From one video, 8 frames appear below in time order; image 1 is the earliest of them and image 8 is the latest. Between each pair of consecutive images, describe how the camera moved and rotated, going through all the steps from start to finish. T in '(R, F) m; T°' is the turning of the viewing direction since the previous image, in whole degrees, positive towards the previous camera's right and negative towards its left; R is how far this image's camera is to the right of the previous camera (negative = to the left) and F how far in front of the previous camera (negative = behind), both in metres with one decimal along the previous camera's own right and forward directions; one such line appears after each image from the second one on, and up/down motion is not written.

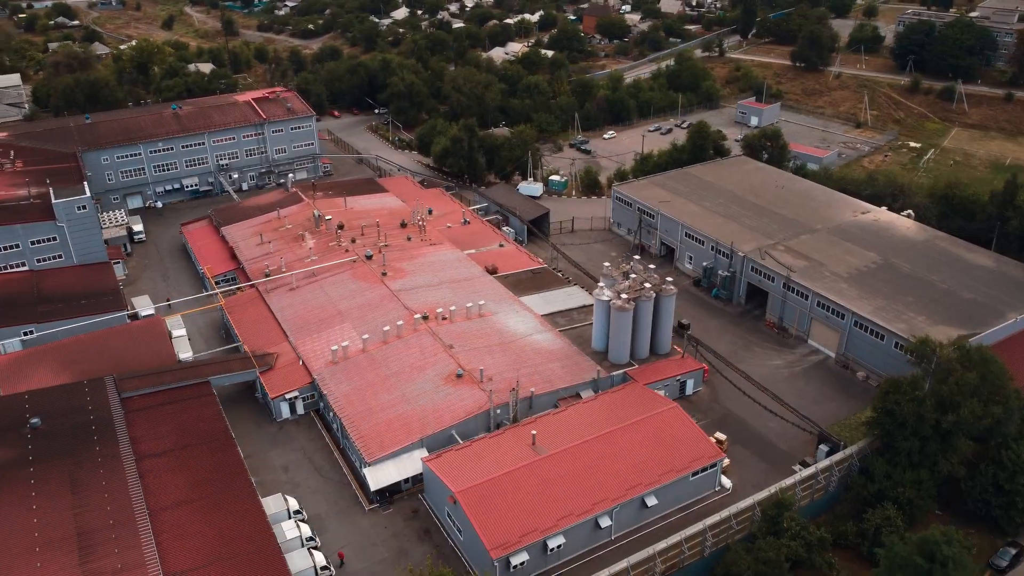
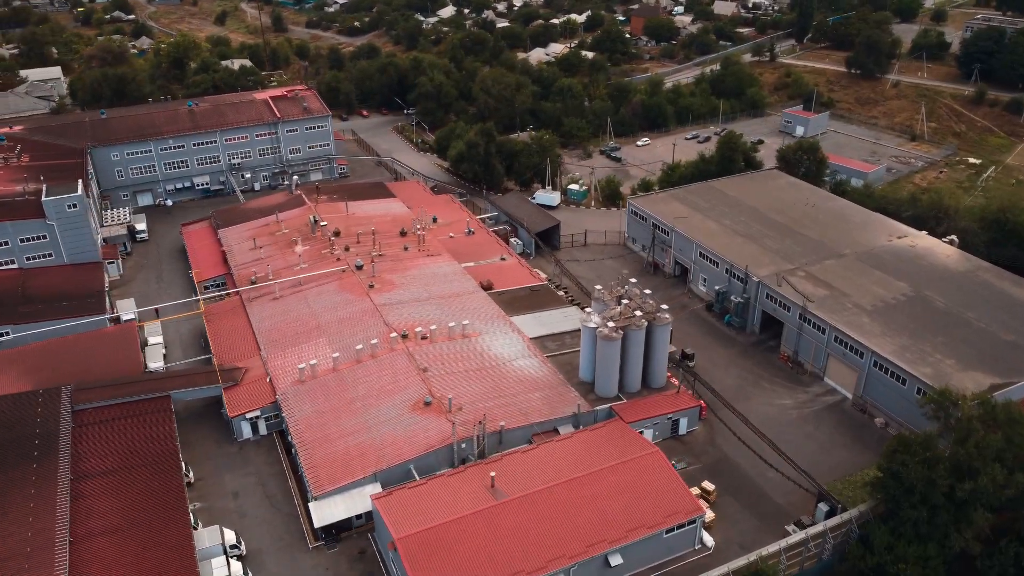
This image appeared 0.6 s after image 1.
(+3.1, +2.7) m; -4°
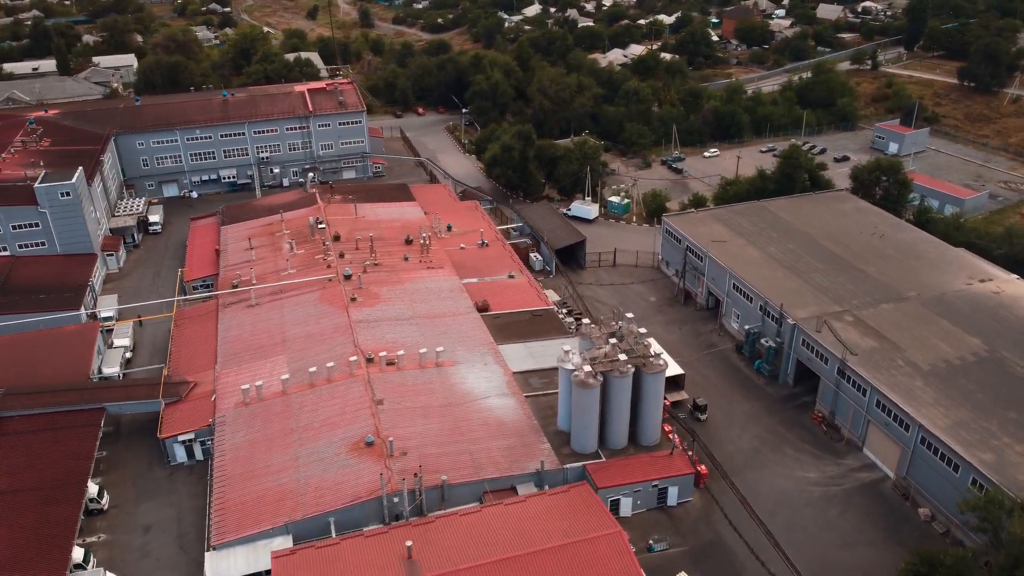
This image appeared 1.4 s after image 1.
(+4.3, +4.8) m; -7°
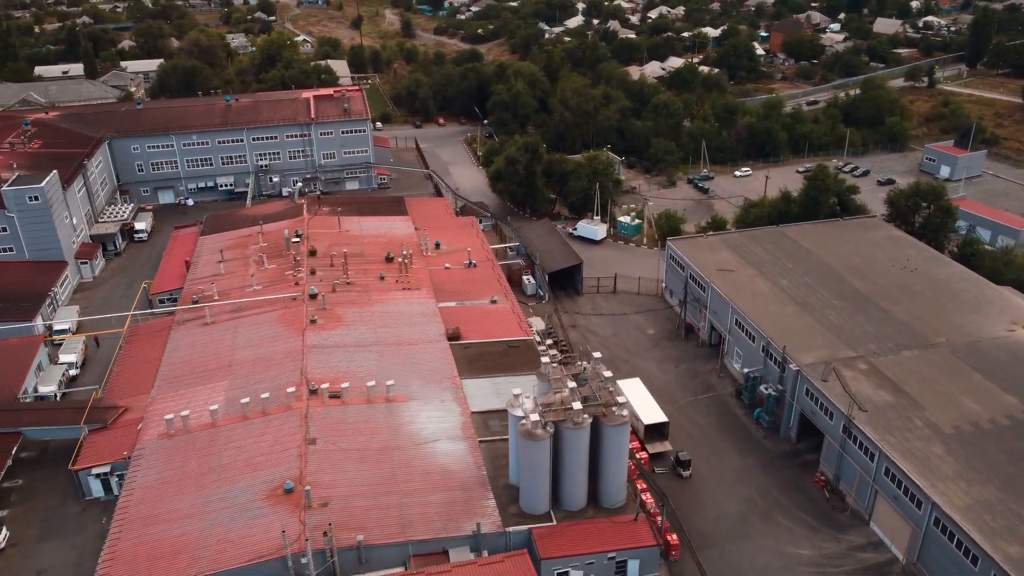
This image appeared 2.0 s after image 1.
(+3.1, +3.5) m; -4°
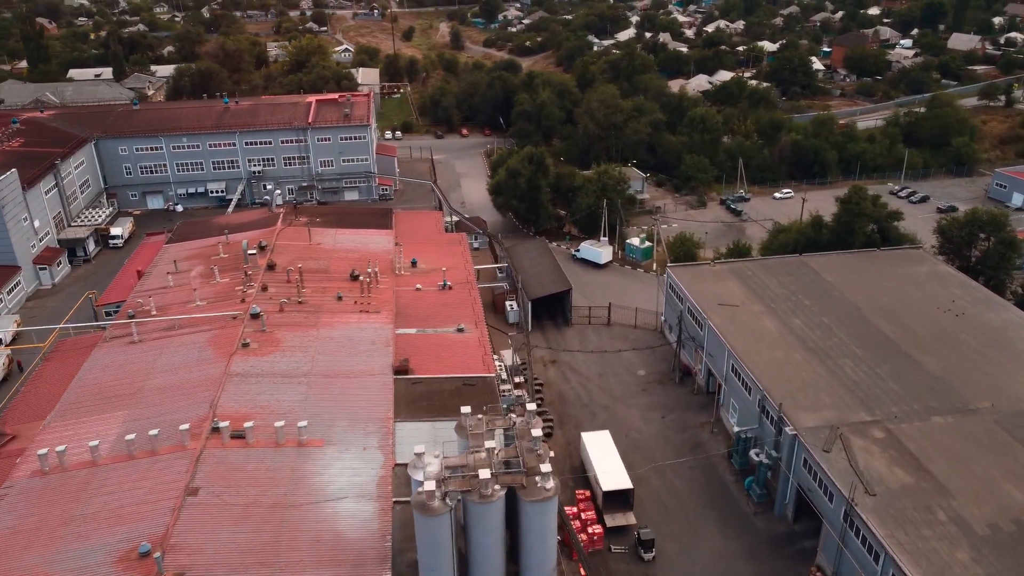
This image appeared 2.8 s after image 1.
(+3.6, +4.6) m; -5°
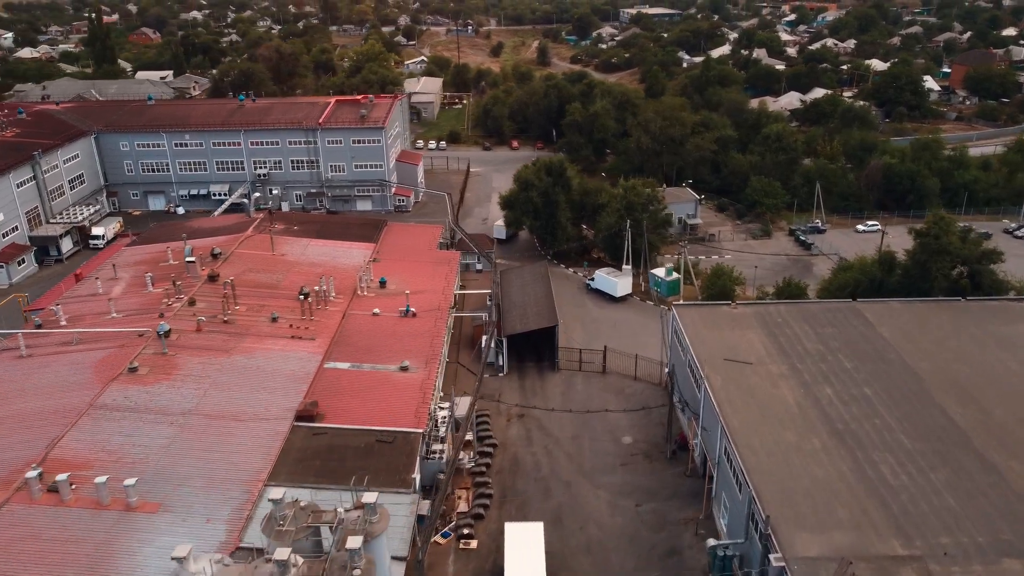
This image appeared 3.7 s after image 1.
(+4.4, +6.4) m; -8°
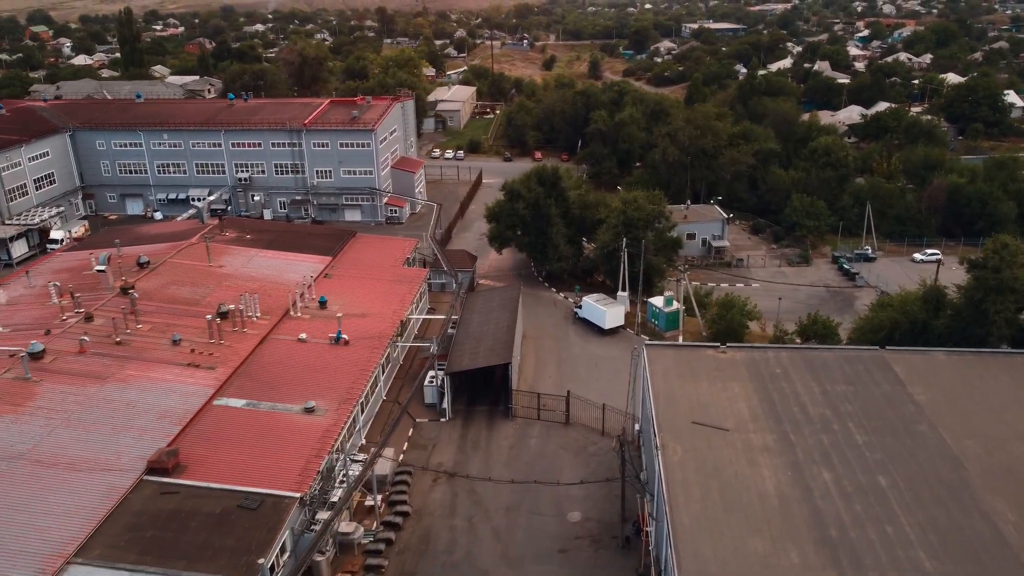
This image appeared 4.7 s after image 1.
(+3.2, +4.9) m; -5°
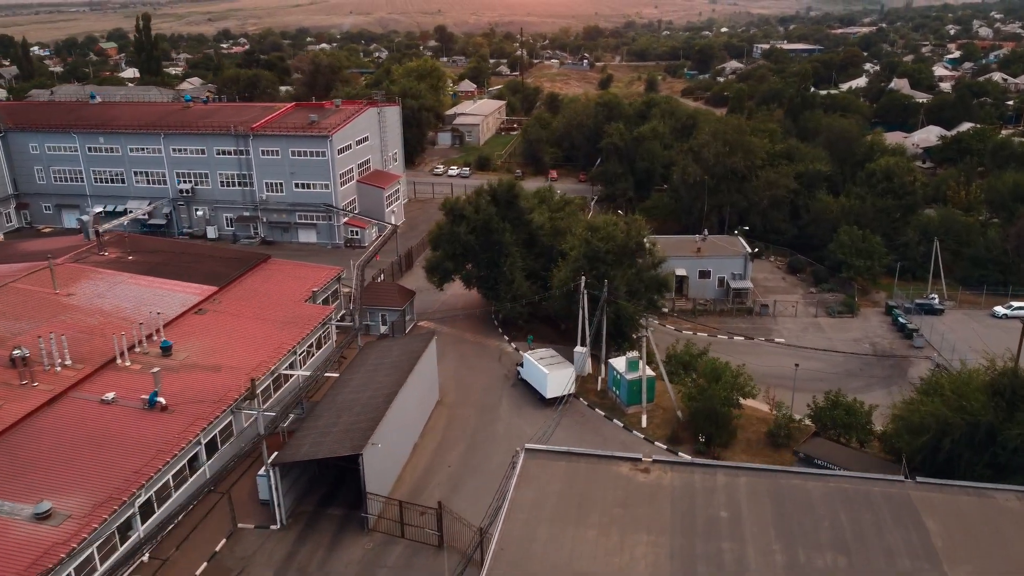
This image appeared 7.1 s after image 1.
(+4.0, +6.9) m; -5°
